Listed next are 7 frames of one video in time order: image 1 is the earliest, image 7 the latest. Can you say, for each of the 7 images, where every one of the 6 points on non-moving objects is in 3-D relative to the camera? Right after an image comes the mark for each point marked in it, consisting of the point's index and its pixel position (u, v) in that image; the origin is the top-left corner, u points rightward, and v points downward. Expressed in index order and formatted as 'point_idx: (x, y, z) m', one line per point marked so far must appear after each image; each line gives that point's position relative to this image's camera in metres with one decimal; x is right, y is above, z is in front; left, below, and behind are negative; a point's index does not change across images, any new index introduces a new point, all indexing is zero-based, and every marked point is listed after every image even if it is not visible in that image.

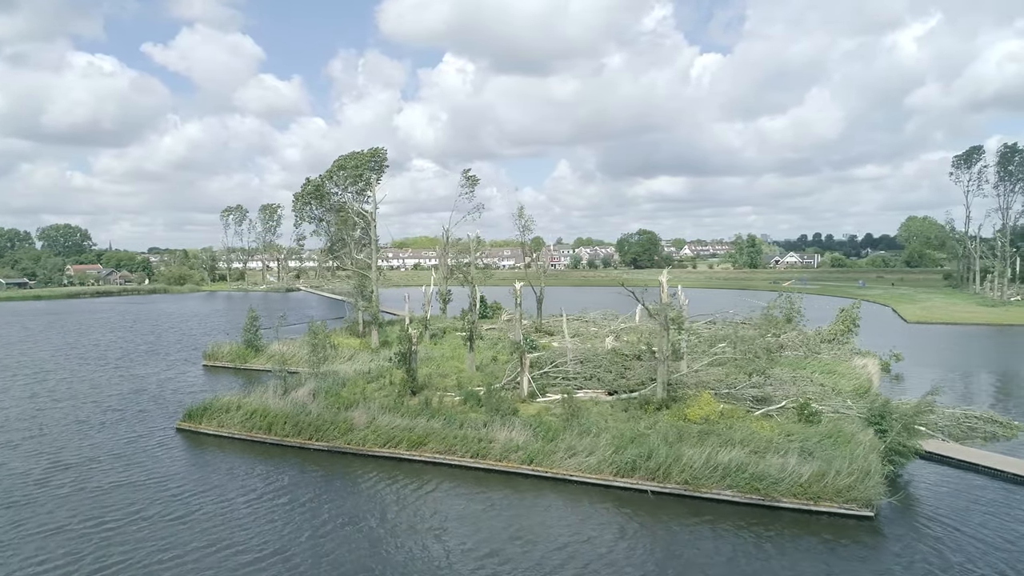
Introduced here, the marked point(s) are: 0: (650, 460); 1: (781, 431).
0: (+3.3, -4.0, +16.7) m
1: (+7.1, -3.8, +19.1) m
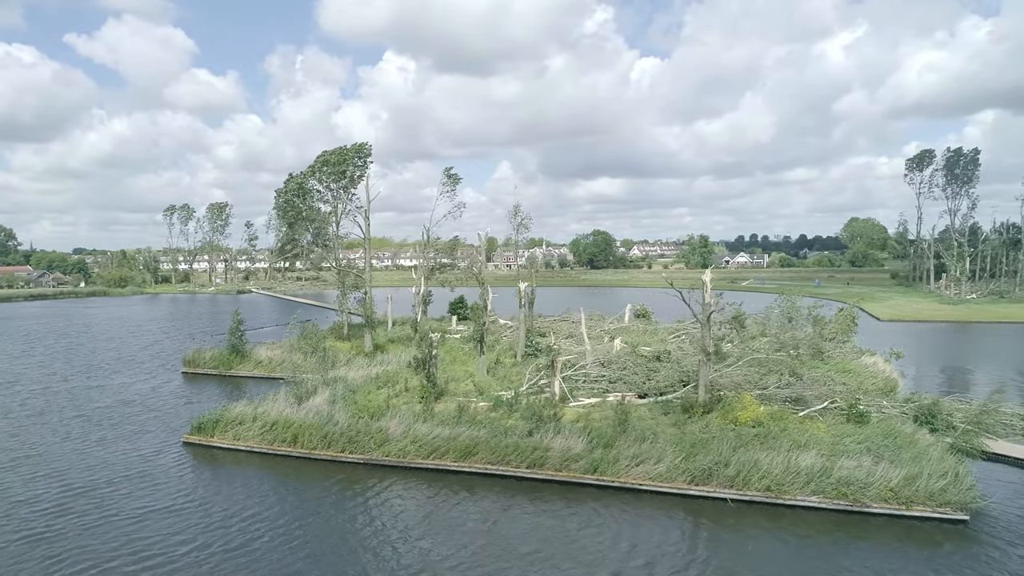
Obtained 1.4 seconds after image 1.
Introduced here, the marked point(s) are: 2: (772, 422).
0: (+4.8, -4.0, +16.0) m
1: (+8.5, -3.8, +18.8) m
2: (+7.1, -3.6, +19.6) m
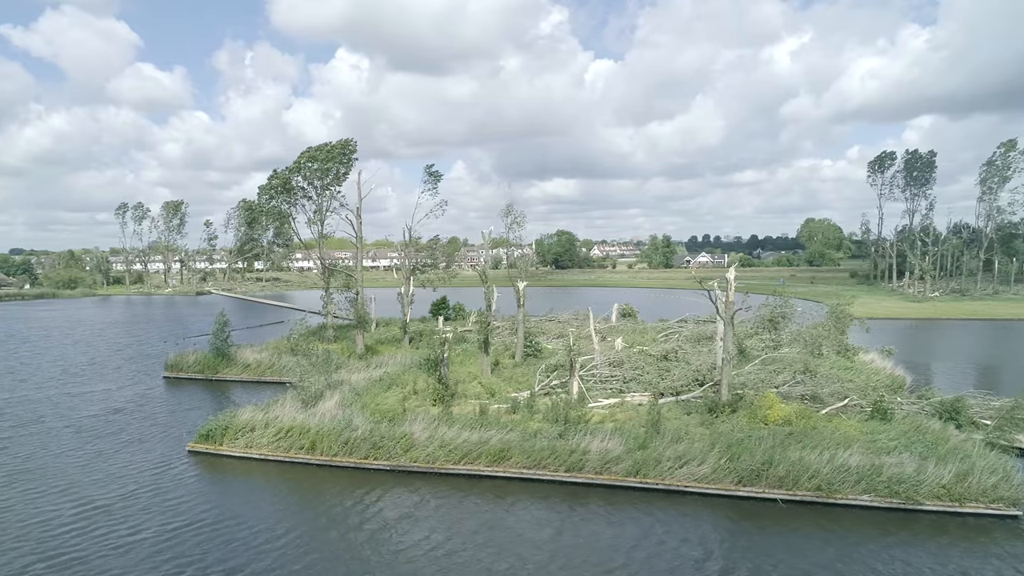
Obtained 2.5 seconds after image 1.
0: (+5.8, -3.9, +15.8) m
1: (+9.3, -3.7, +18.8) m
2: (+7.8, -3.6, +19.6) m
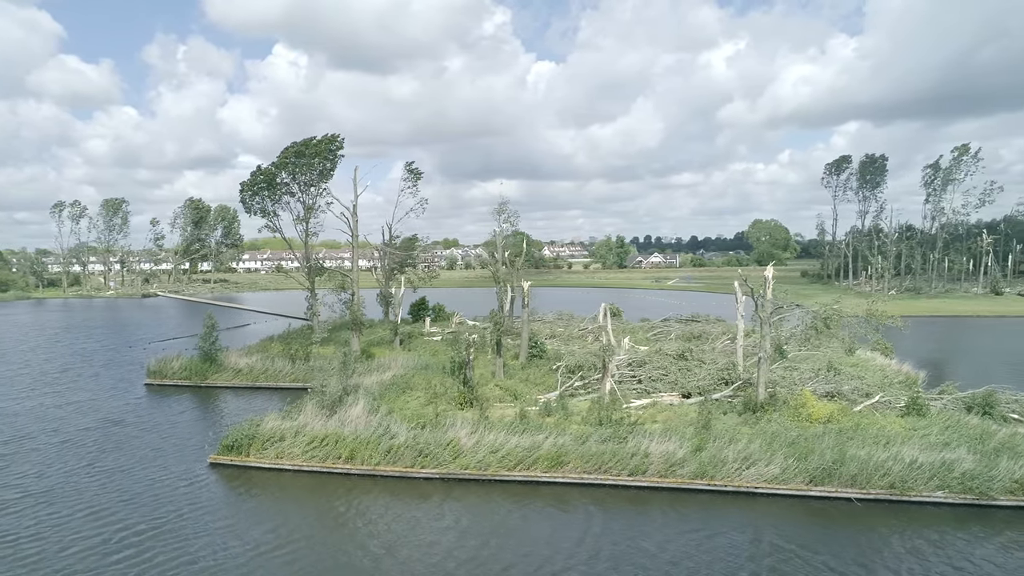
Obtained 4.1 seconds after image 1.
0: (+7.3, -3.9, +15.7) m
1: (+10.5, -3.6, +18.9) m
2: (+9.0, -3.5, +19.6) m
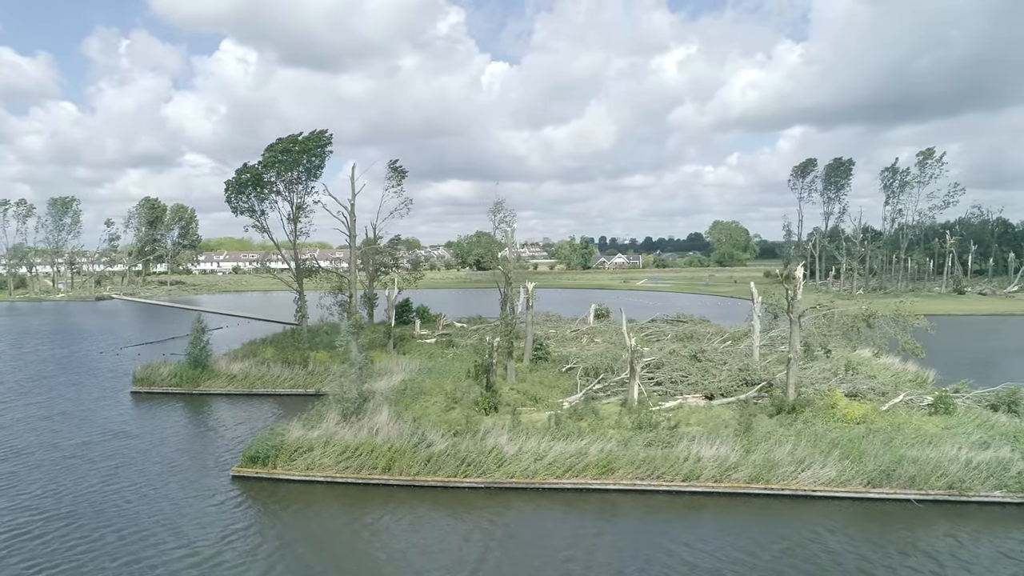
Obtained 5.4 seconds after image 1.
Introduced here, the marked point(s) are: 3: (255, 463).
0: (+8.5, -3.9, +15.6) m
1: (+11.4, -3.6, +19.1) m
2: (+9.9, -3.5, +19.6) m
3: (-6.4, -4.3, +17.7) m
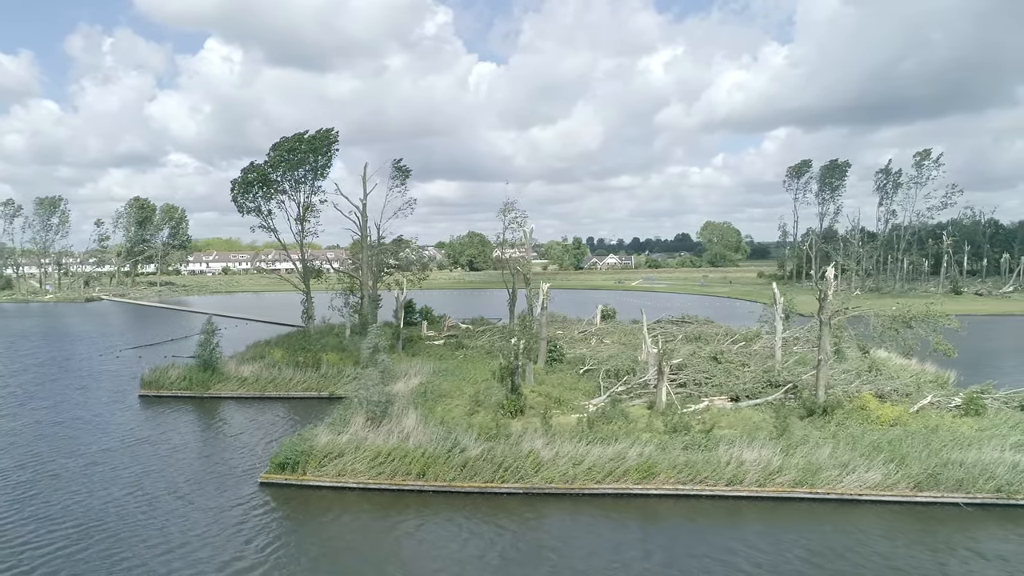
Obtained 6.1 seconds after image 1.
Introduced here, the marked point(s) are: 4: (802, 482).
0: (+9.4, -3.9, +15.5) m
1: (+12.3, -3.6, +18.9) m
2: (+10.7, -3.5, +19.5) m
3: (-5.5, -4.3, +17.3) m
4: (+6.4, -4.3, +15.9) m
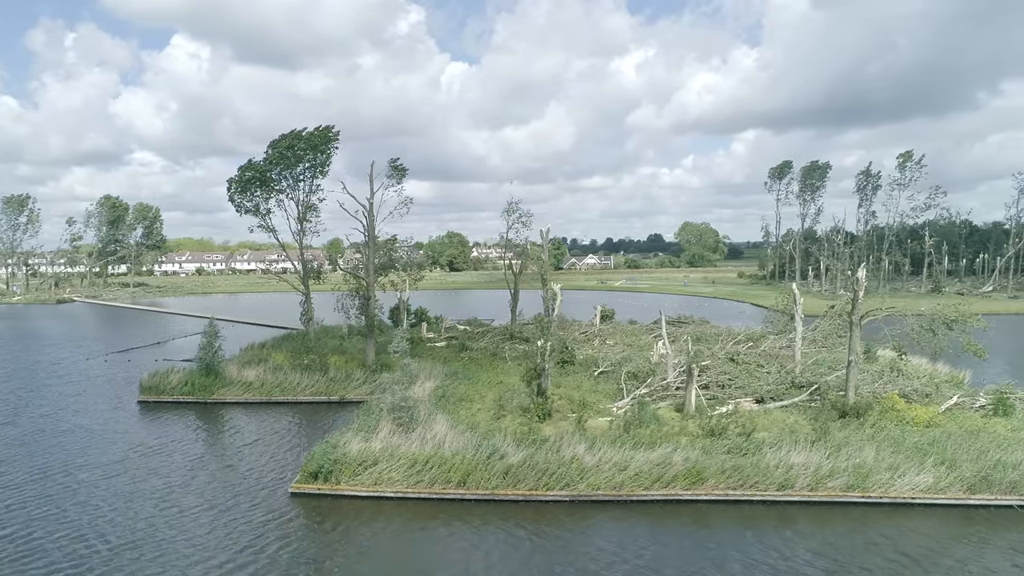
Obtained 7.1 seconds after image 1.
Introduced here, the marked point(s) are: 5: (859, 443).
0: (+10.4, -3.9, +15.3) m
1: (+13.1, -3.6, +18.9) m
2: (+11.6, -3.5, +19.4) m
3: (-4.6, -4.4, +16.5) m
4: (+7.4, -4.3, +15.7) m
5: (+8.2, -3.7, +17.2) m
